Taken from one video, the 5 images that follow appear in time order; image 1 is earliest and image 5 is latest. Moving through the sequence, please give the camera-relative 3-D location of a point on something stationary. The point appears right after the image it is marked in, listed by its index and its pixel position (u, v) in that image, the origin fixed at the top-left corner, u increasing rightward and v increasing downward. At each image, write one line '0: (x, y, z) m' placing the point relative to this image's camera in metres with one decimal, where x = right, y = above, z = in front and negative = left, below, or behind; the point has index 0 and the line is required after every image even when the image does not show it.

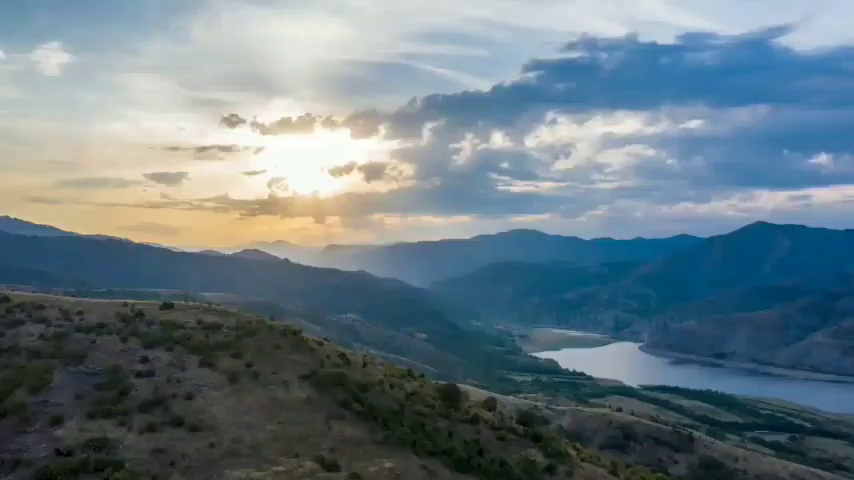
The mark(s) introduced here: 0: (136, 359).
0: (-6.8, -2.8, +19.1) m
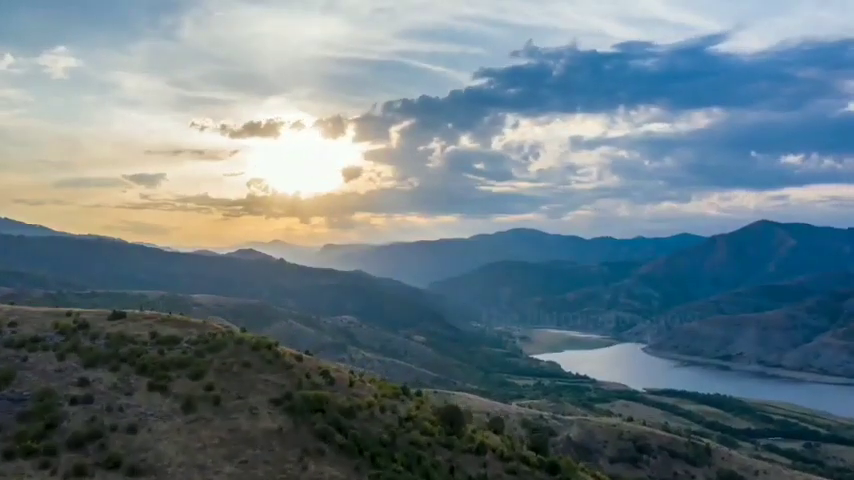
0: (-6.9, -2.7, +15.9) m
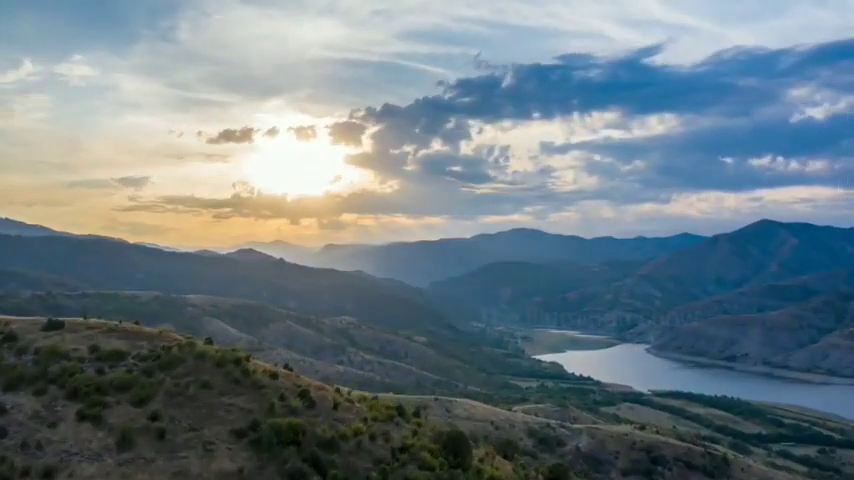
0: (-6.9, -2.6, +12.8) m
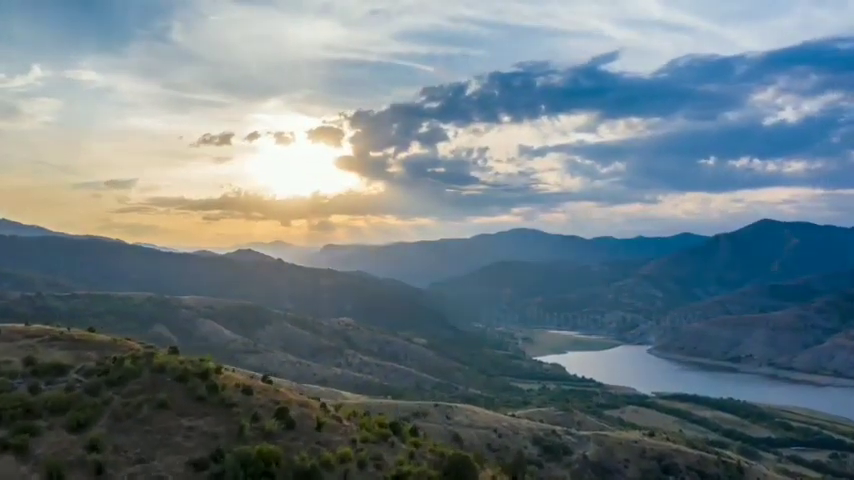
0: (-6.9, -2.5, +10.5) m
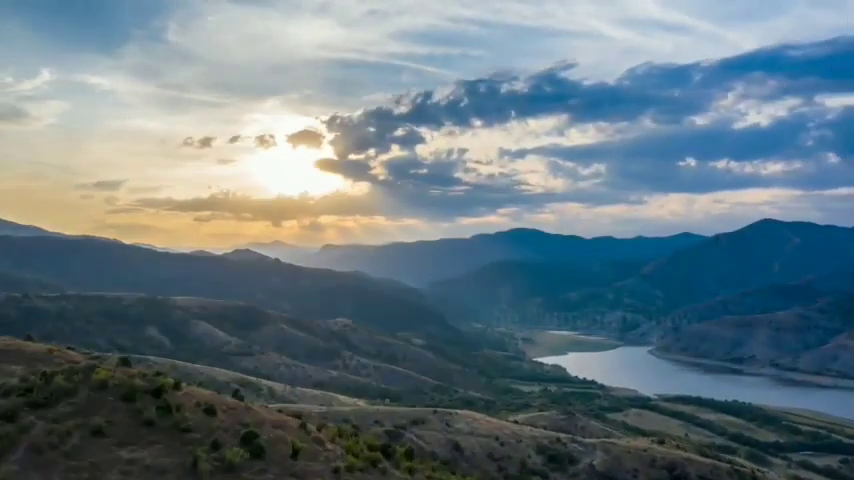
0: (-7.0, -2.4, +8.2) m
